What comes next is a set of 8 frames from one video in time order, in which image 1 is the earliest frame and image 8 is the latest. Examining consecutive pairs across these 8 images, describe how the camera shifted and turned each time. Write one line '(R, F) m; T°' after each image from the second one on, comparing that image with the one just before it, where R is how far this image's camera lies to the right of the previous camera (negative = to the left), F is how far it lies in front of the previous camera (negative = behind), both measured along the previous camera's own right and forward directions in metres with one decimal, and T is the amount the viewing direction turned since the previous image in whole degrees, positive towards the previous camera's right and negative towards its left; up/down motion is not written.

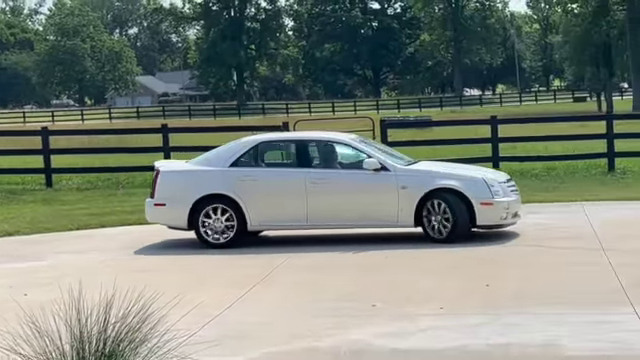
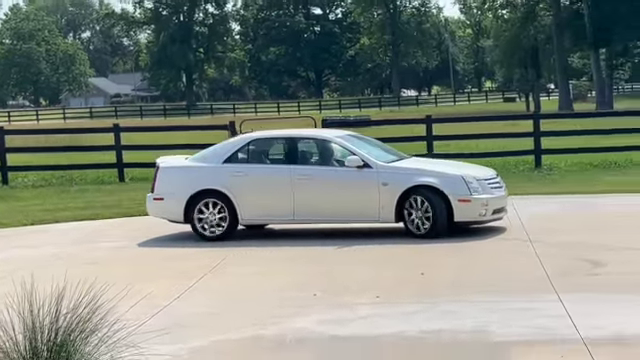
(+0.3, -0.3) m; +1°
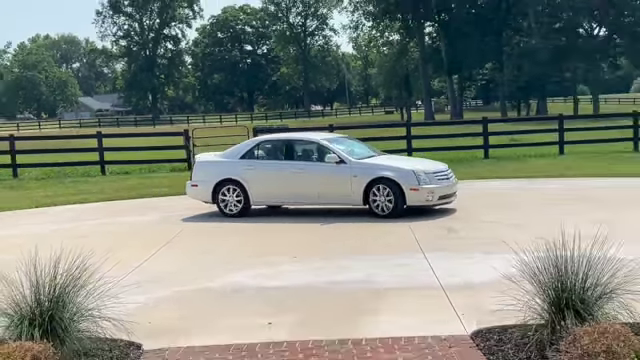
(+0.5, -2.4) m; +2°
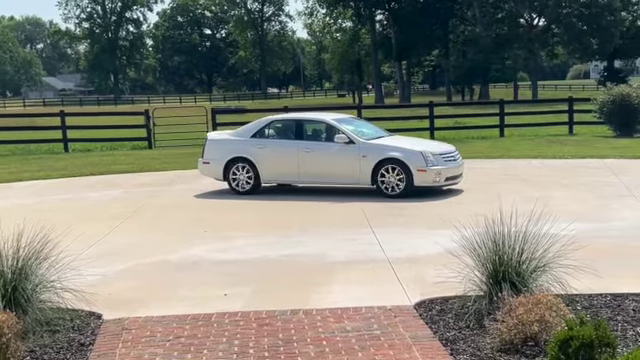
(+0.1, -0.5) m; +3°
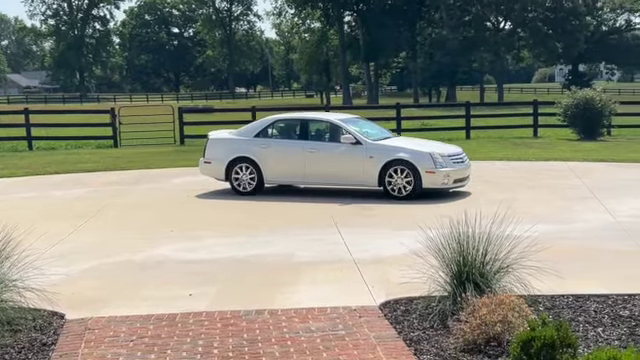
(0.0, 0.0) m; +2°
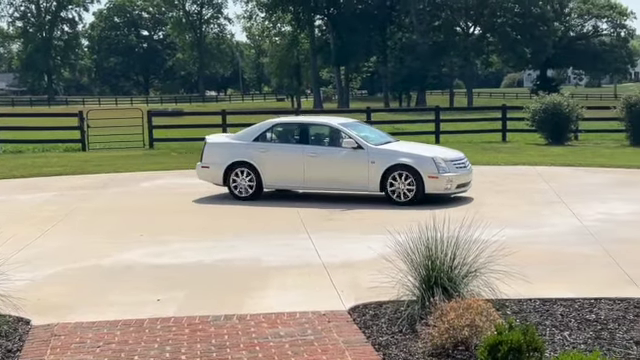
(0.0, 0.0) m; +2°
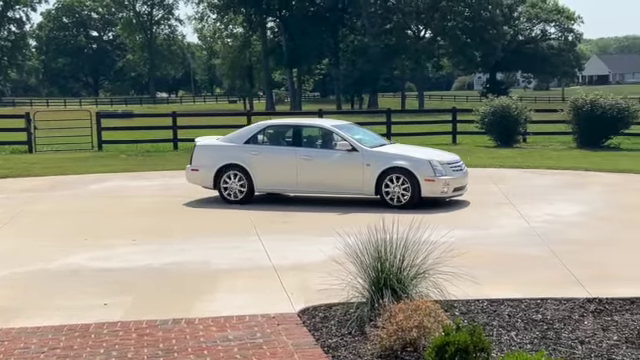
(+0.1, 0.0) m; +3°
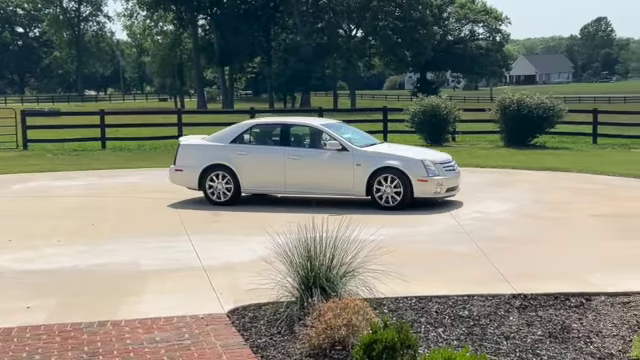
(+0.1, 0.0) m; +4°
